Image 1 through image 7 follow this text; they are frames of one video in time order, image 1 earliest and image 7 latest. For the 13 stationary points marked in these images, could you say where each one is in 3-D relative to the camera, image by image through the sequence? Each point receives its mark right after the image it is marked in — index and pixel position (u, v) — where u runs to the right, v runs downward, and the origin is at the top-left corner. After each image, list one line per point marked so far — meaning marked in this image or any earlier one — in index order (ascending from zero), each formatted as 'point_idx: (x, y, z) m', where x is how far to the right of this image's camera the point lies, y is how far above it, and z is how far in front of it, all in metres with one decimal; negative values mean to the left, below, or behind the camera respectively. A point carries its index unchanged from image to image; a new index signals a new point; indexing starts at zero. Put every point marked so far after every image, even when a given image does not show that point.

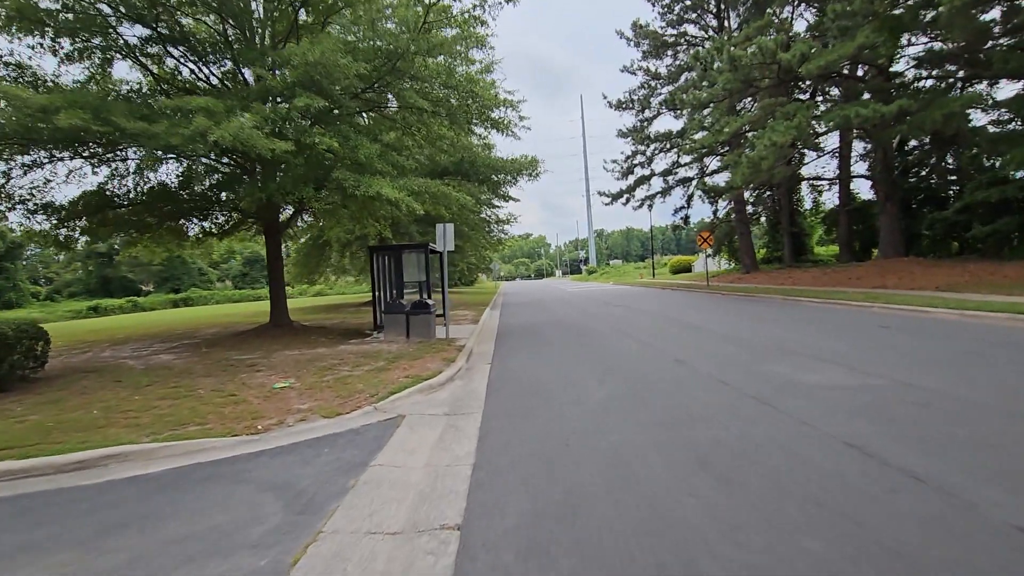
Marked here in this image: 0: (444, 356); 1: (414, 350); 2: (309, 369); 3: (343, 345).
0: (-1.5, -1.5, +11.5) m
1: (-2.3, -1.5, +12.2) m
2: (-4.0, -1.6, +10.1) m
3: (-4.3, -1.5, +13.1) m
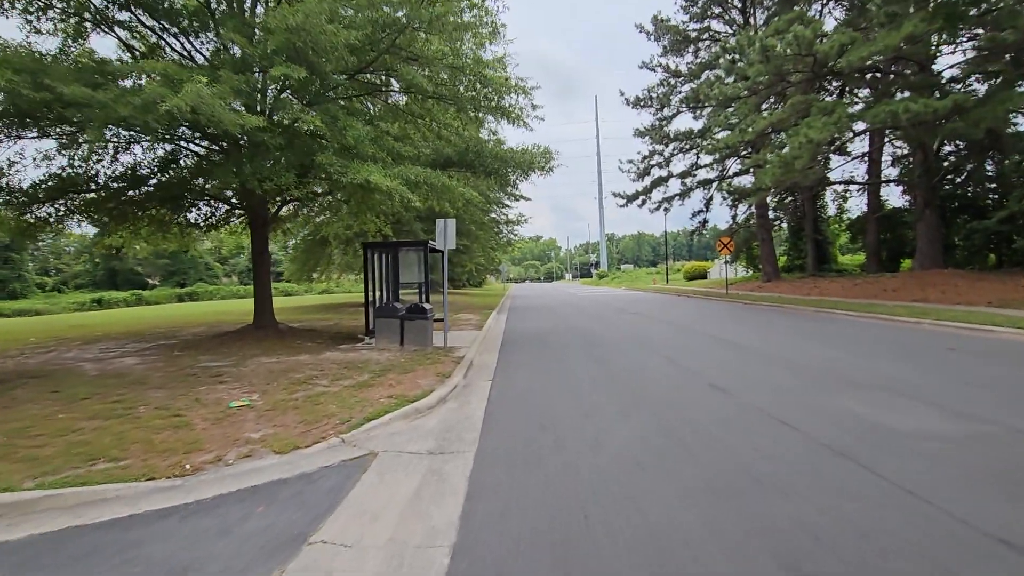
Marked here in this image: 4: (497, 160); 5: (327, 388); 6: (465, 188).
0: (-1.4, -1.6, +10.1) m
1: (-2.2, -1.5, +10.7) m
2: (-3.9, -1.6, +8.7) m
3: (-4.2, -1.5, +11.7) m
4: (-0.5, +4.0, +16.2) m
5: (-3.0, -1.6, +8.2) m
6: (-1.4, +2.9, +15.1) m
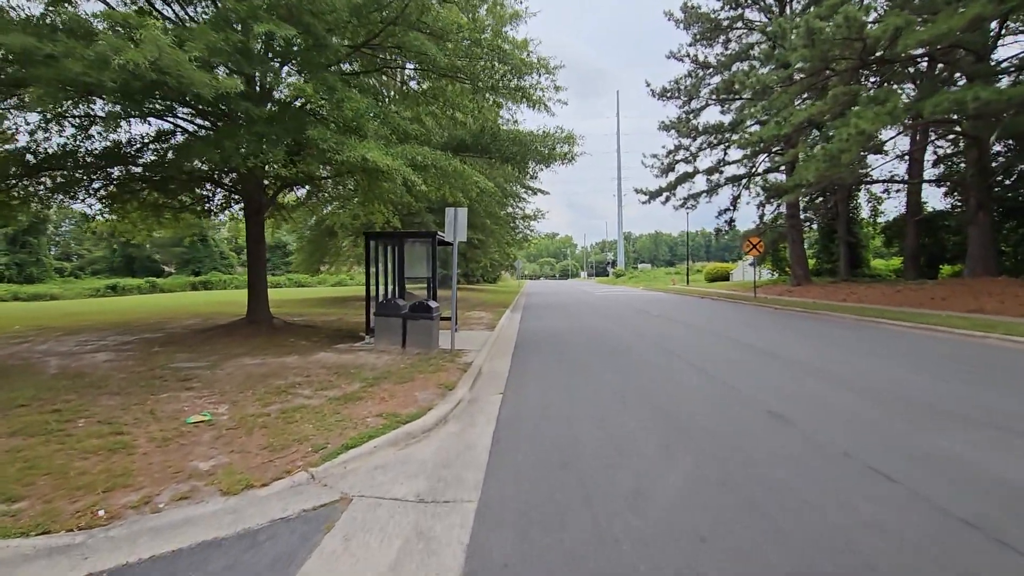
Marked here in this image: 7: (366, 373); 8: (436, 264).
0: (-1.2, -1.5, +8.8) m
1: (-2.0, -1.5, +9.5) m
2: (-3.7, -1.5, +7.5) m
3: (-3.9, -1.4, +10.5) m
4: (0.0, +4.1, +14.8) m
5: (-2.8, -1.5, +7.0) m
6: (-0.9, +3.0, +13.8) m
7: (-2.5, -1.5, +8.8) m
8: (-1.9, +0.5, +12.4) m
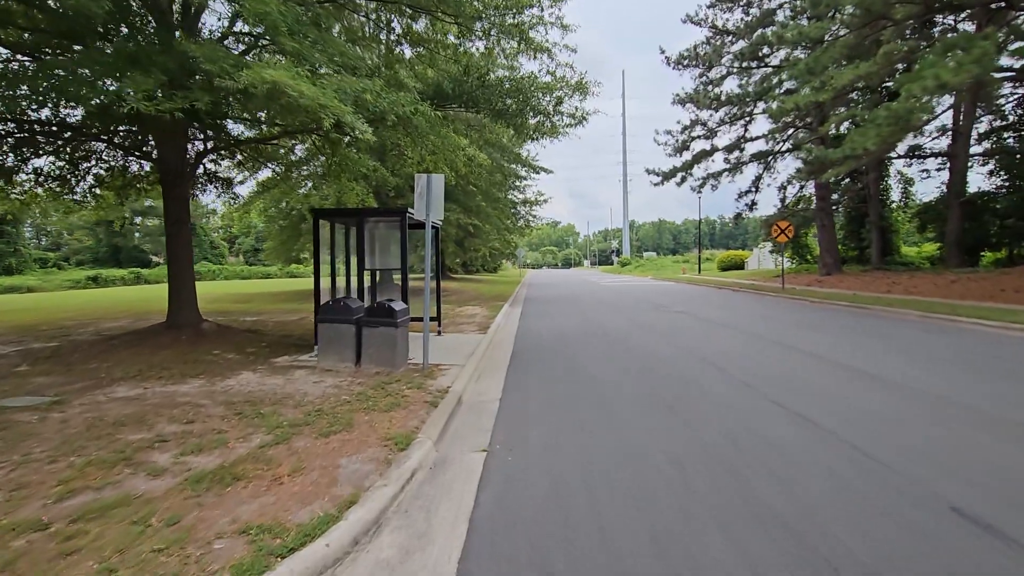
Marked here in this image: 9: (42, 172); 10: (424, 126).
0: (-1.3, -1.5, +5.9) m
1: (-2.1, -1.4, +6.6) m
2: (-3.8, -1.5, +4.5) m
3: (-4.0, -1.3, +7.6) m
4: (-0.1, +4.2, +11.8) m
5: (-2.9, -1.6, +4.1) m
6: (-1.0, +3.2, +10.8) m
7: (-2.6, -1.4, +5.9) m
8: (-2.0, +0.6, +9.4) m
9: (-10.5, +2.6, +11.7) m
10: (-1.6, +3.0, +9.7) m
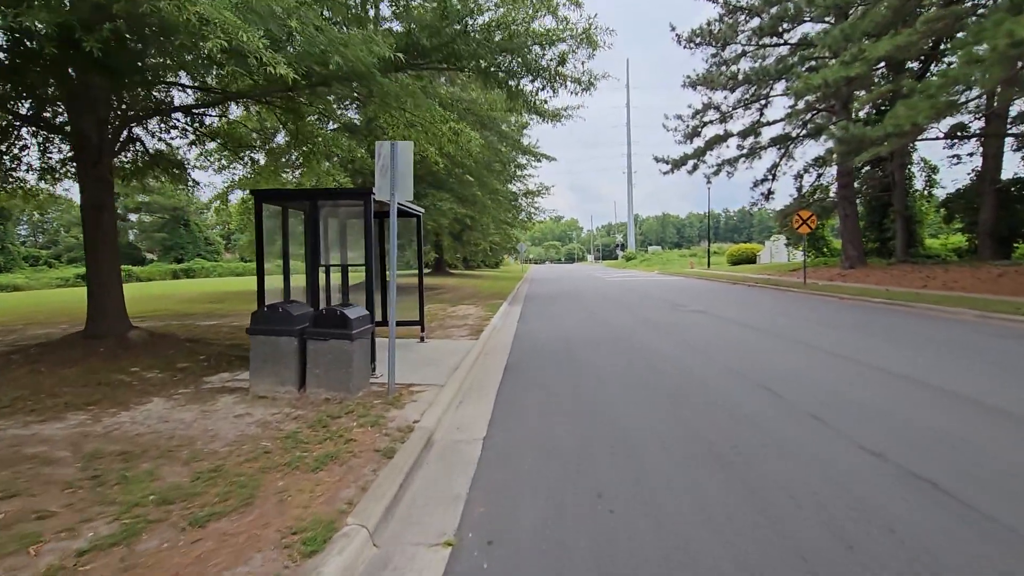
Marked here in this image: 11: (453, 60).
0: (-1.4, -1.5, +4.0) m
1: (-2.2, -1.4, +4.7) m
2: (-4.0, -1.6, +2.7) m
3: (-4.1, -1.3, +5.7) m
4: (-0.2, +4.3, +9.9) m
5: (-3.0, -1.6, +2.2) m
6: (-1.1, +3.2, +8.9) m
7: (-2.7, -1.5, +4.1) m
8: (-2.1, +0.6, +7.6) m
9: (-10.7, +2.6, +9.8) m
10: (-1.8, +3.0, +7.9) m
11: (-1.1, +4.4, +10.3) m
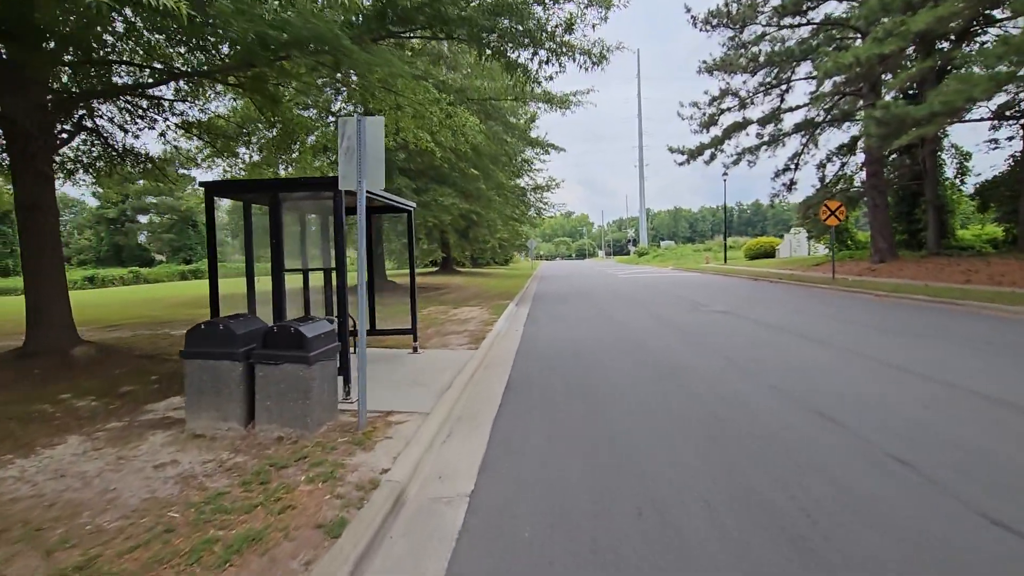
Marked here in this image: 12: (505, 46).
0: (-1.5, -1.6, +2.8) m
1: (-2.2, -1.6, +3.5) m
2: (-4.1, -1.7, +1.6) m
3: (-4.1, -1.5, +4.6) m
4: (-0.2, +4.2, +8.6) m
5: (-3.1, -1.8, +1.1) m
6: (-1.1, +3.1, +7.6) m
7: (-2.8, -1.6, +2.9) m
8: (-2.1, +0.5, +6.4) m
9: (-10.6, +2.4, +8.8) m
10: (-1.8, +2.9, +6.6) m
11: (-1.1, +4.3, +9.0) m
12: (0.0, +4.1, +9.2) m
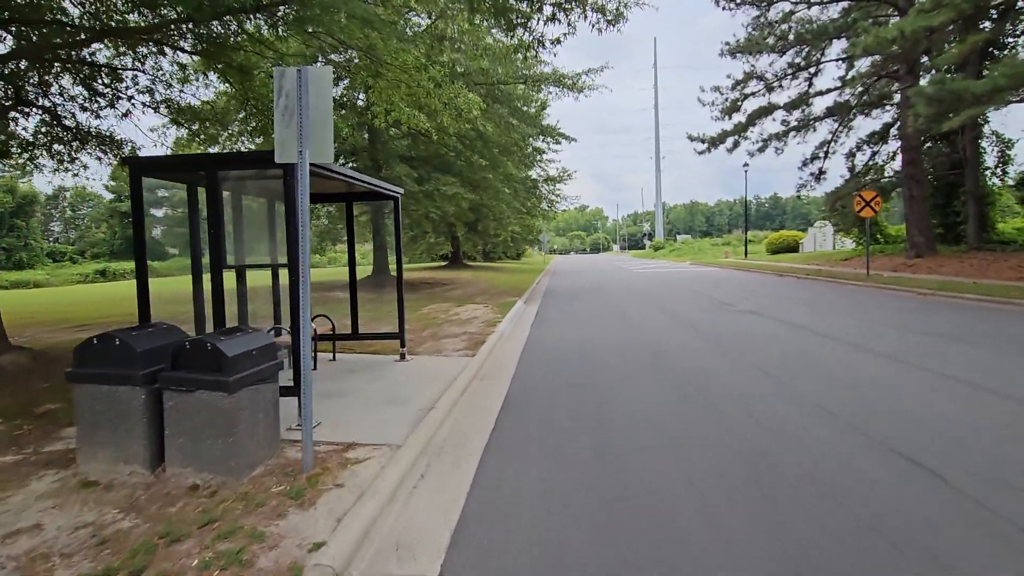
0: (-1.6, -1.7, +1.6) m
1: (-2.4, -1.6, +2.4) m
2: (-4.3, -1.8, +0.4) m
3: (-4.3, -1.5, +3.5) m
4: (-0.2, +4.2, +7.3) m
5: (-3.3, -1.8, -0.1) m
6: (-1.2, +3.1, +6.4) m
7: (-3.0, -1.7, +1.7) m
8: (-2.2, +0.5, +5.2) m
9: (-10.6, +2.5, +7.8) m
10: (-1.8, +2.9, +5.4) m
11: (-1.0, +4.3, +7.8) m
12: (0.0, +4.1, +7.9) m
